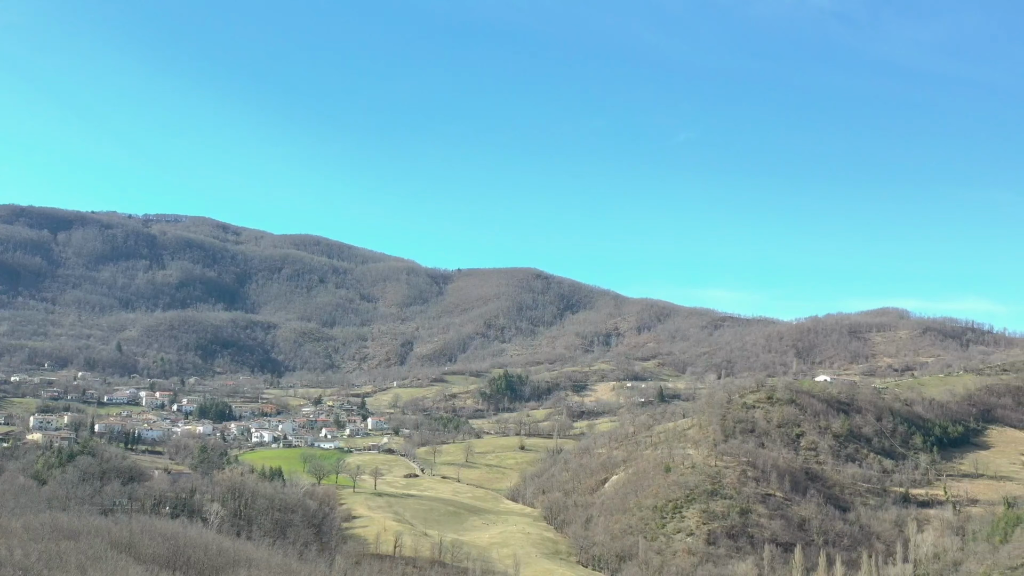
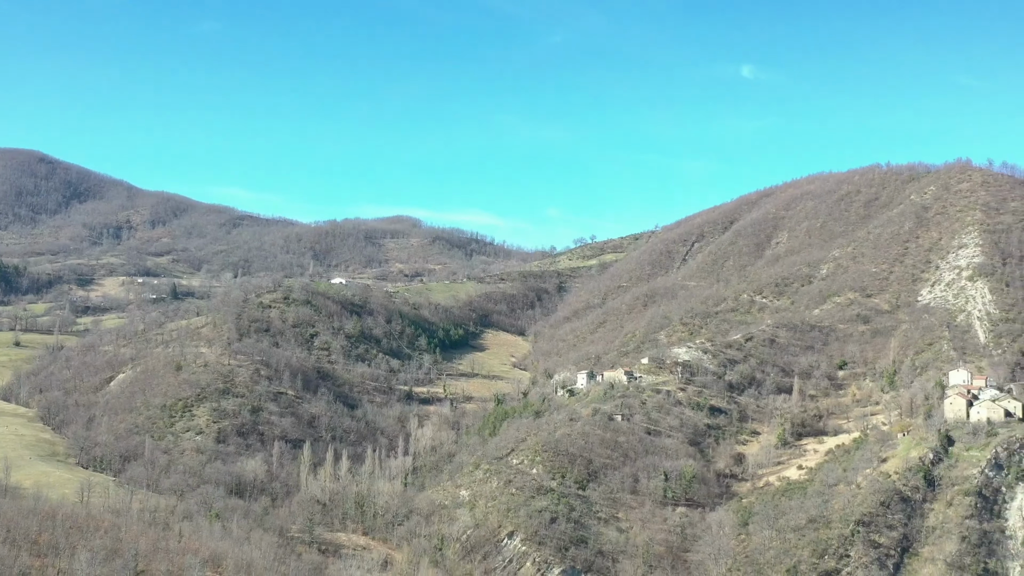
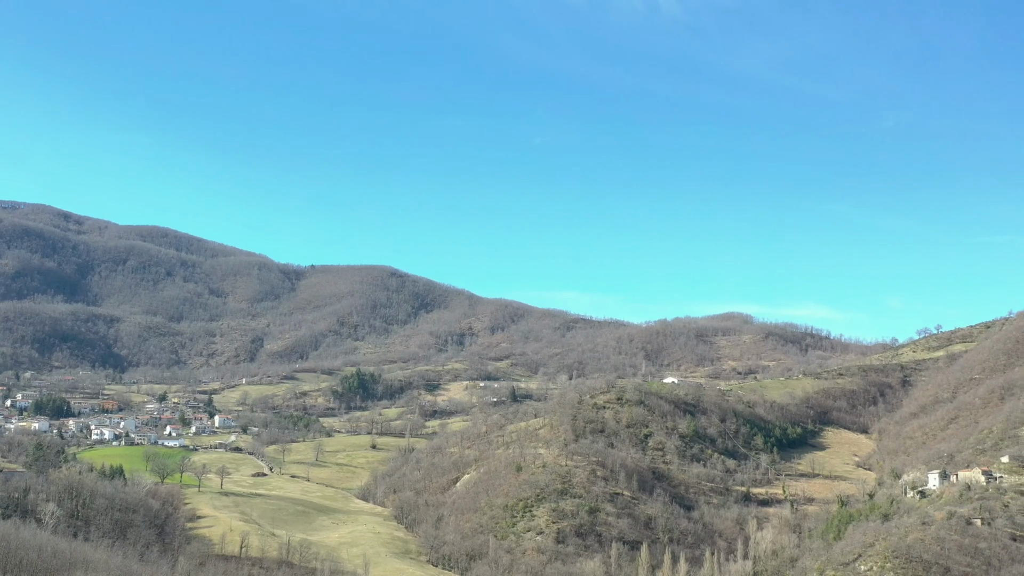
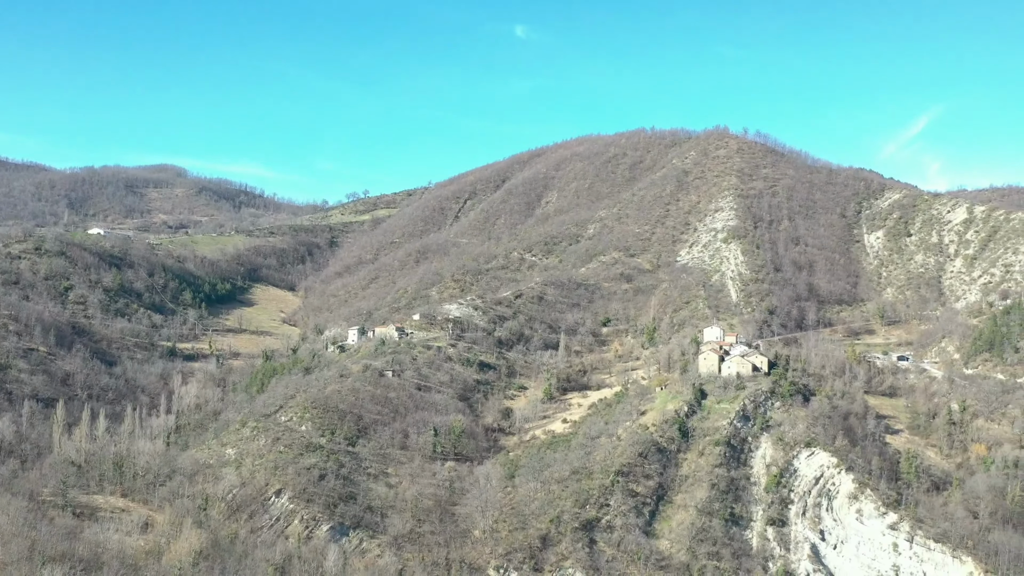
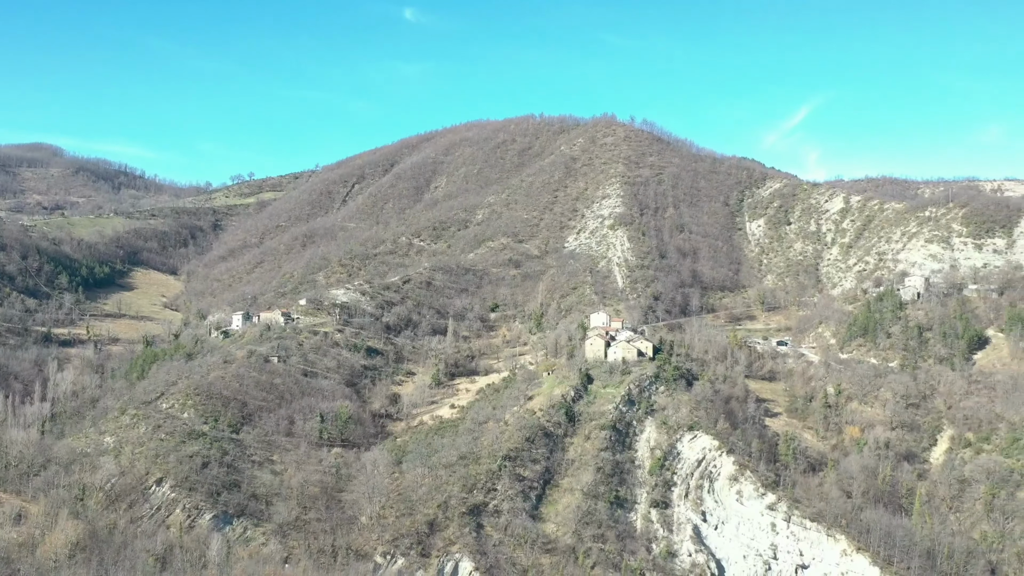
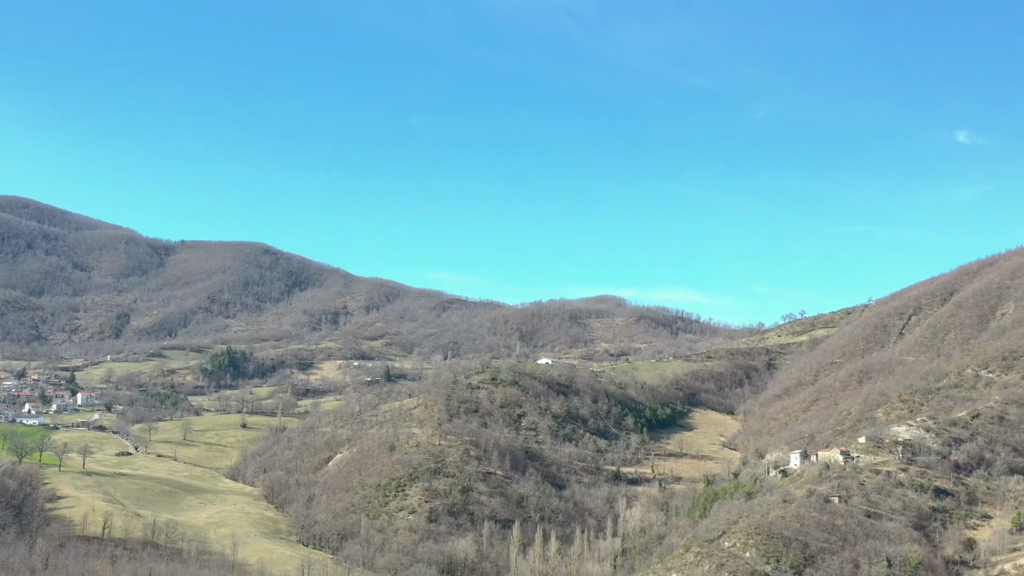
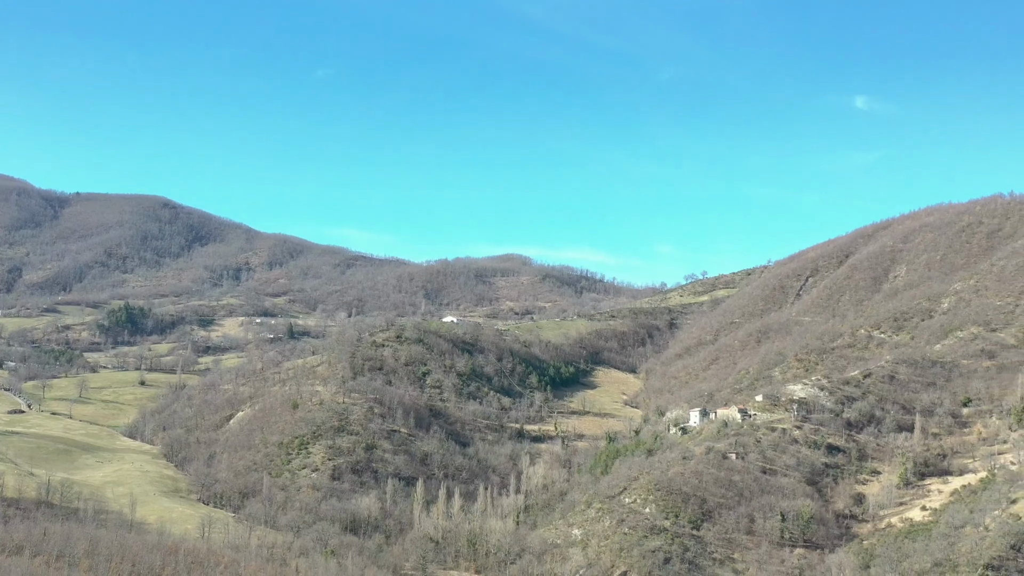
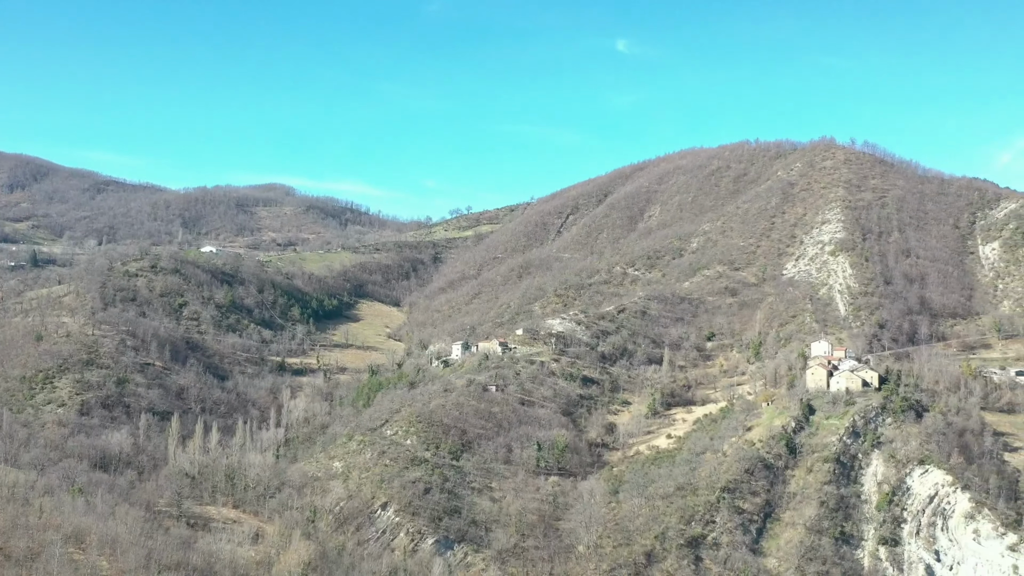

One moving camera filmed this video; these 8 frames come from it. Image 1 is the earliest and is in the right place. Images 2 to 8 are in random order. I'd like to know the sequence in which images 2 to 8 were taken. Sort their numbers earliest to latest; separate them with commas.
3, 6, 7, 2, 8, 4, 5
